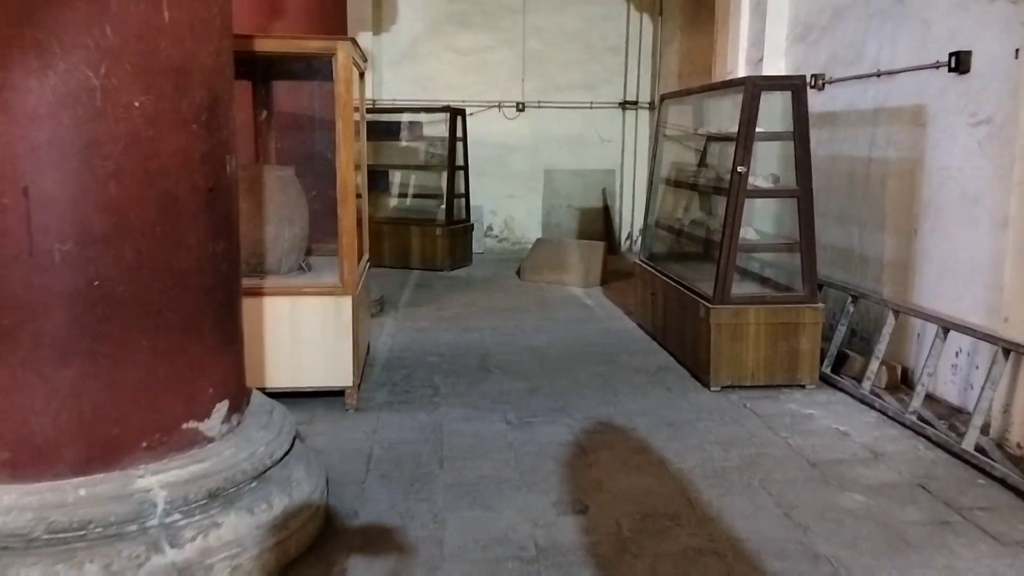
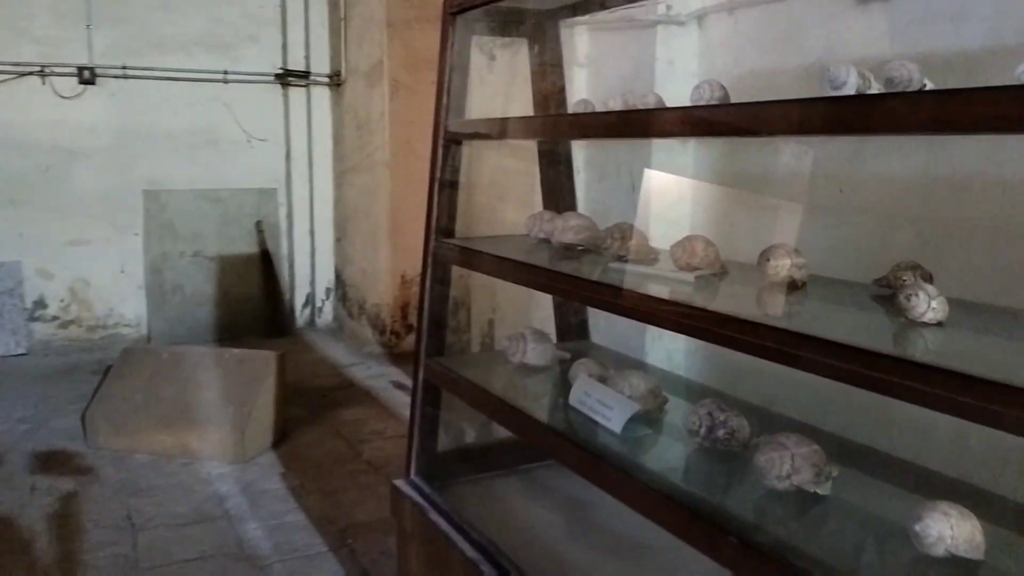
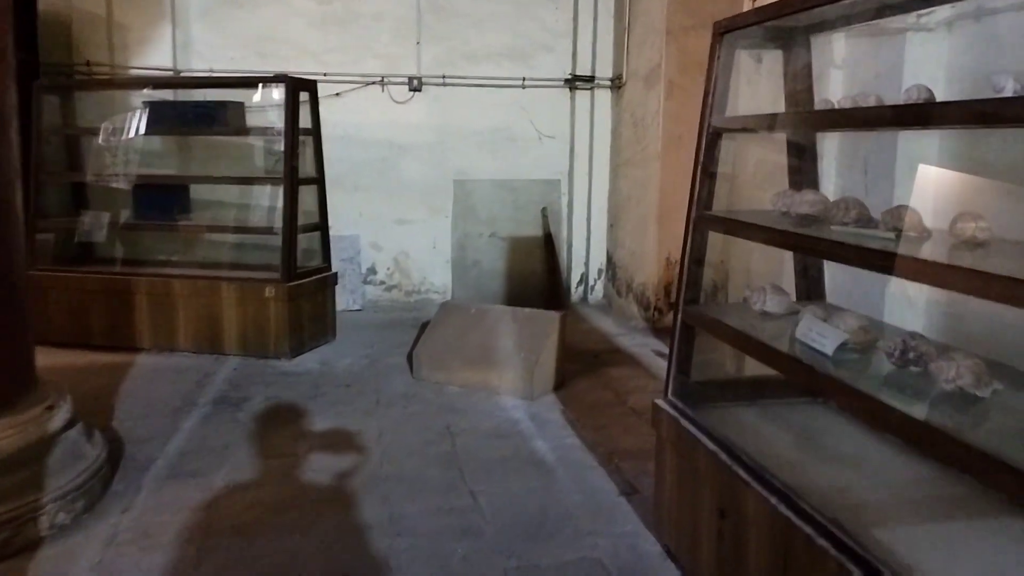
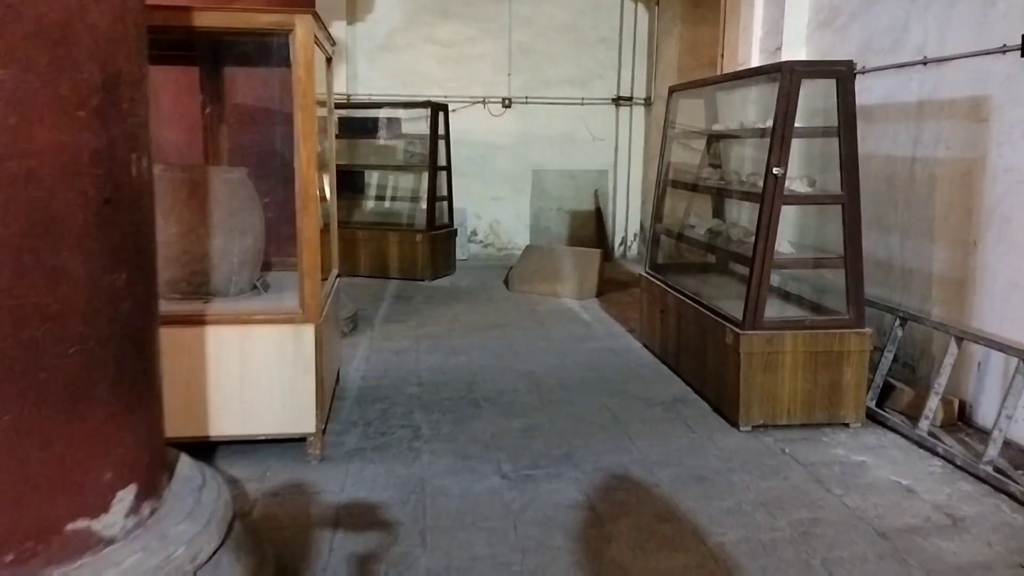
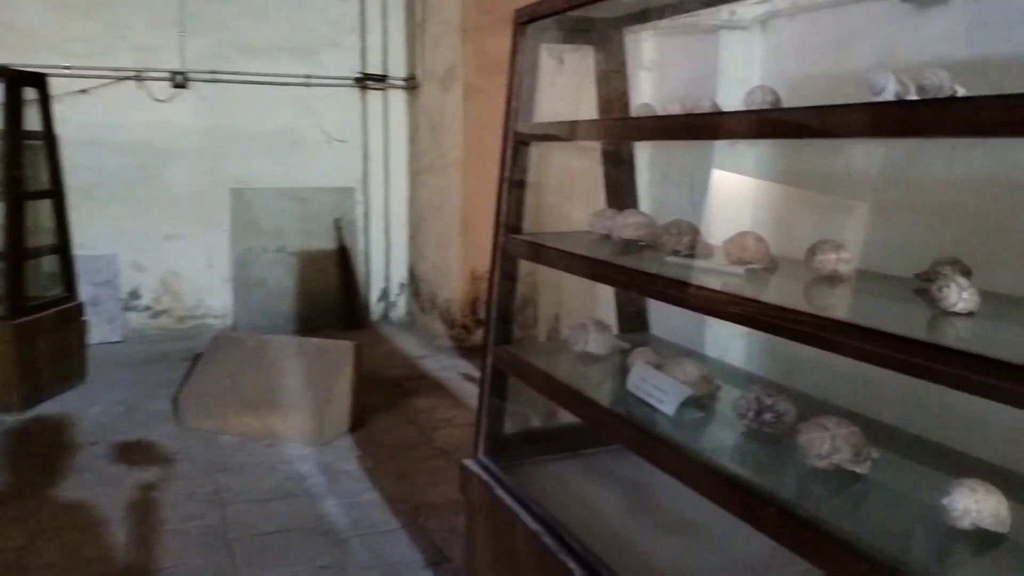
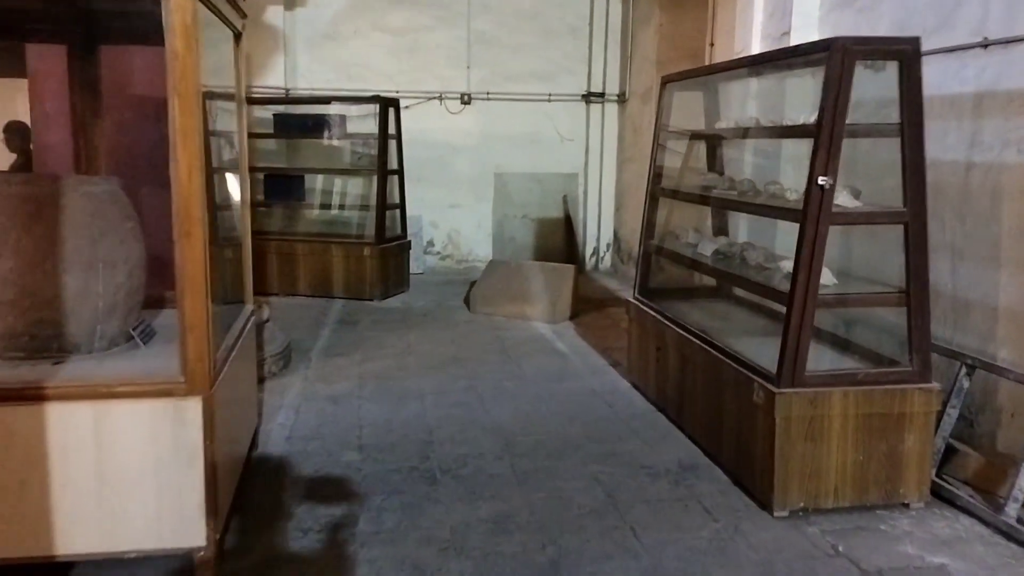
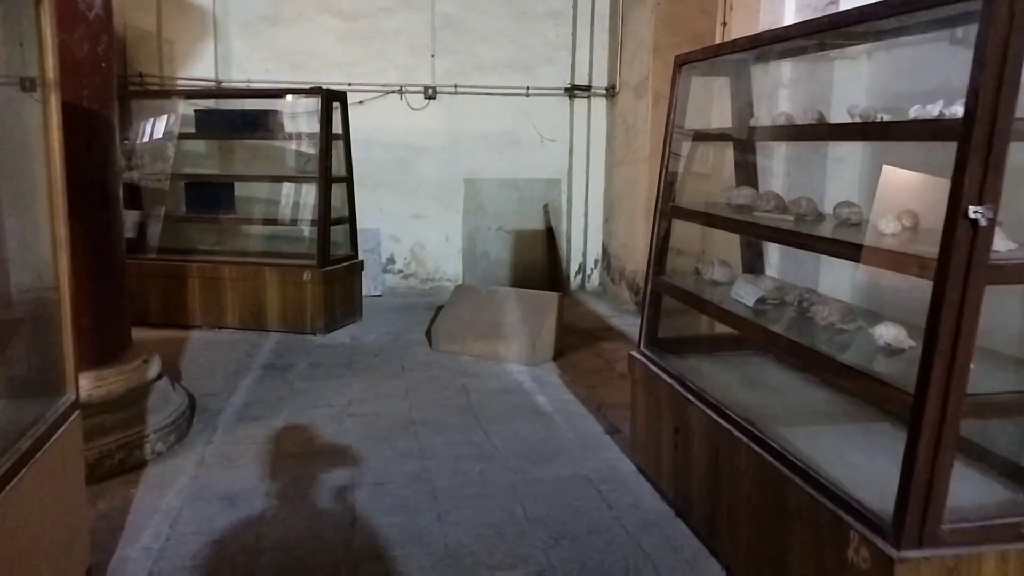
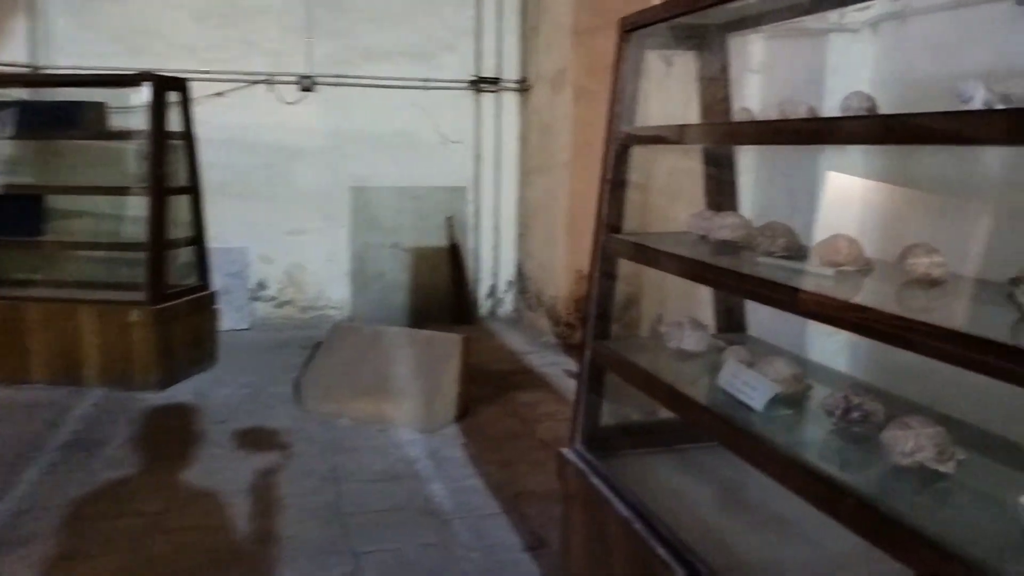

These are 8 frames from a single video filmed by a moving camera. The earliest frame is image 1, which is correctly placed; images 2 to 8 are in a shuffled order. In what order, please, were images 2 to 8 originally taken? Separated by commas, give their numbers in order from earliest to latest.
4, 6, 7, 3, 8, 5, 2
